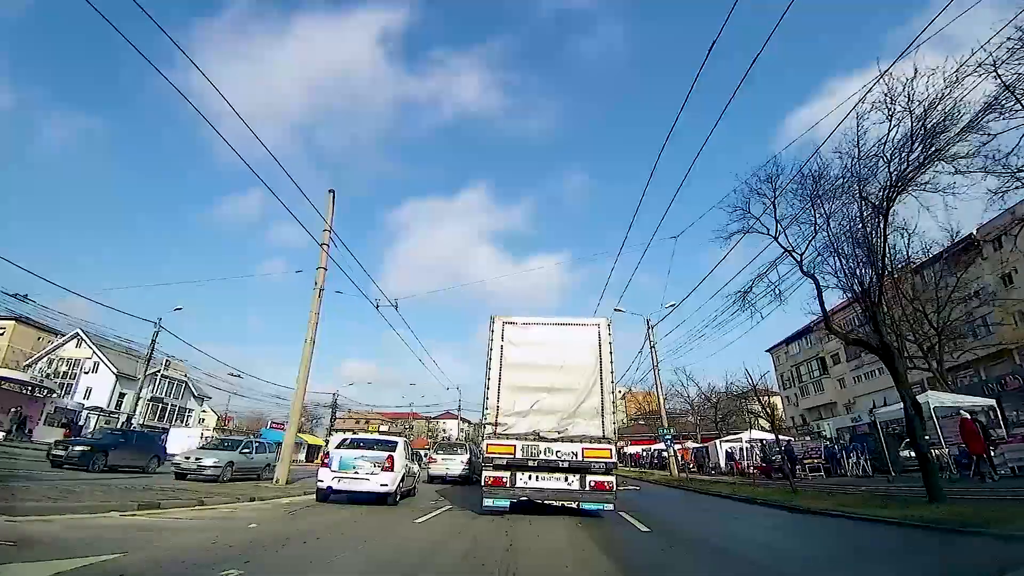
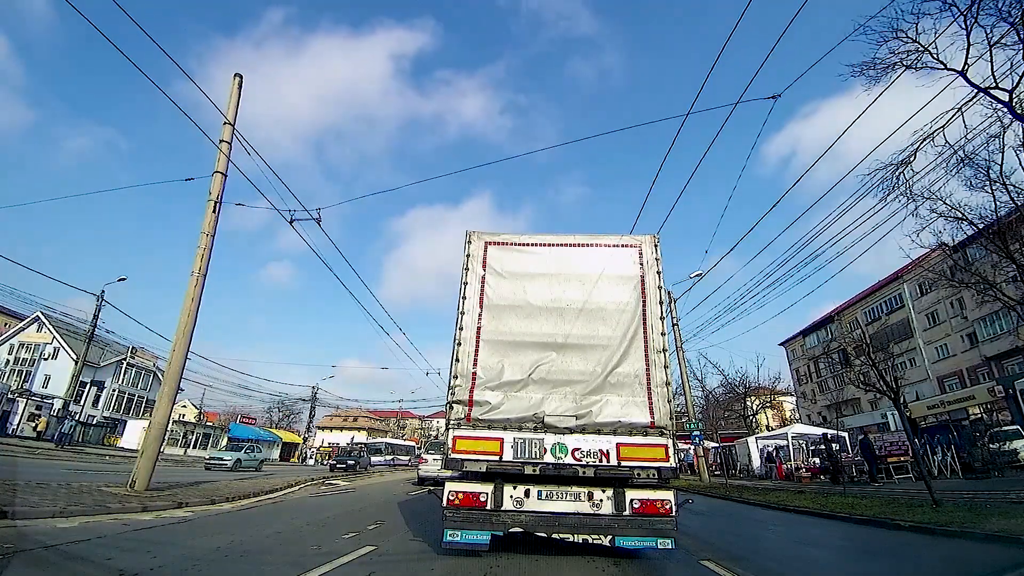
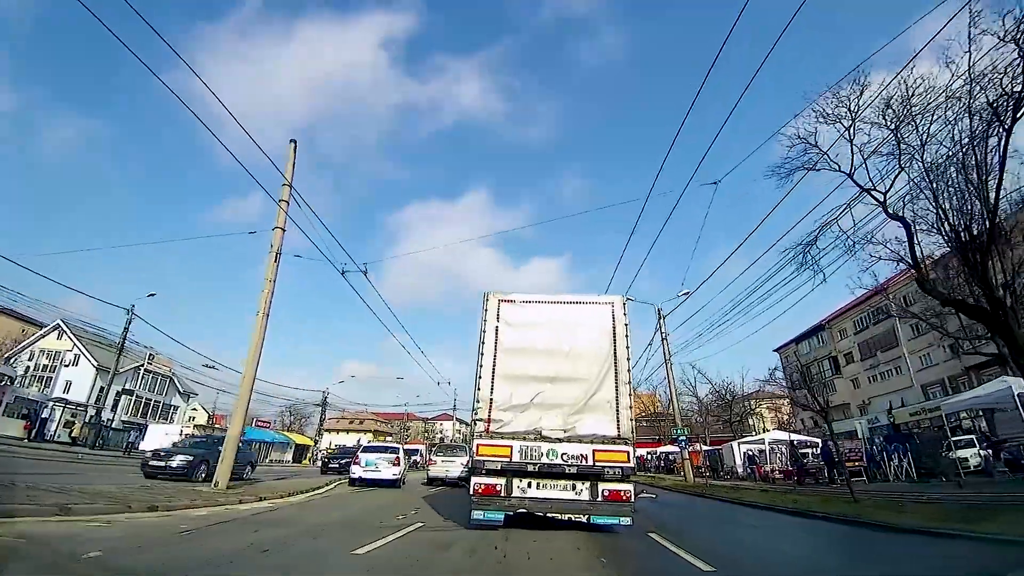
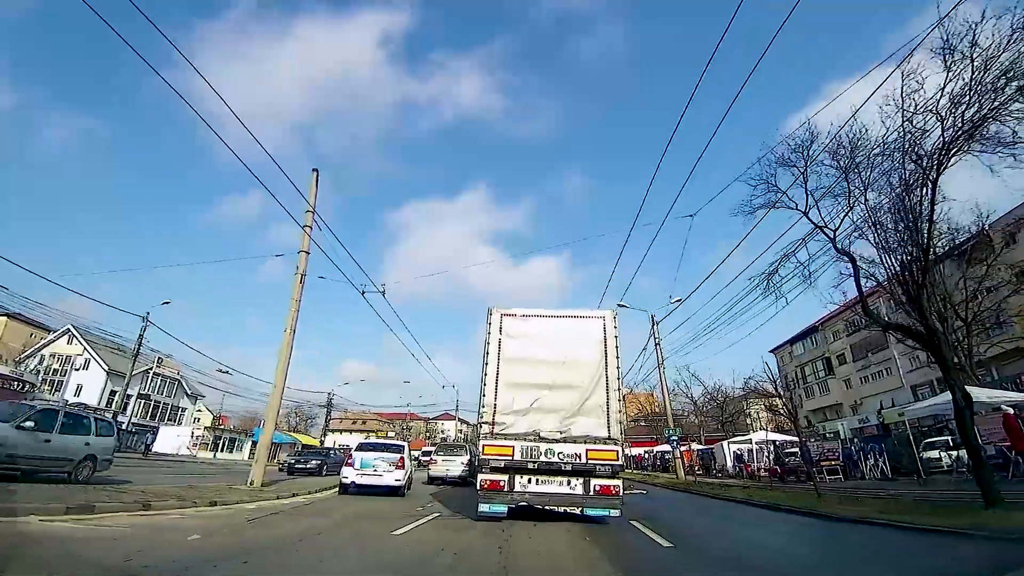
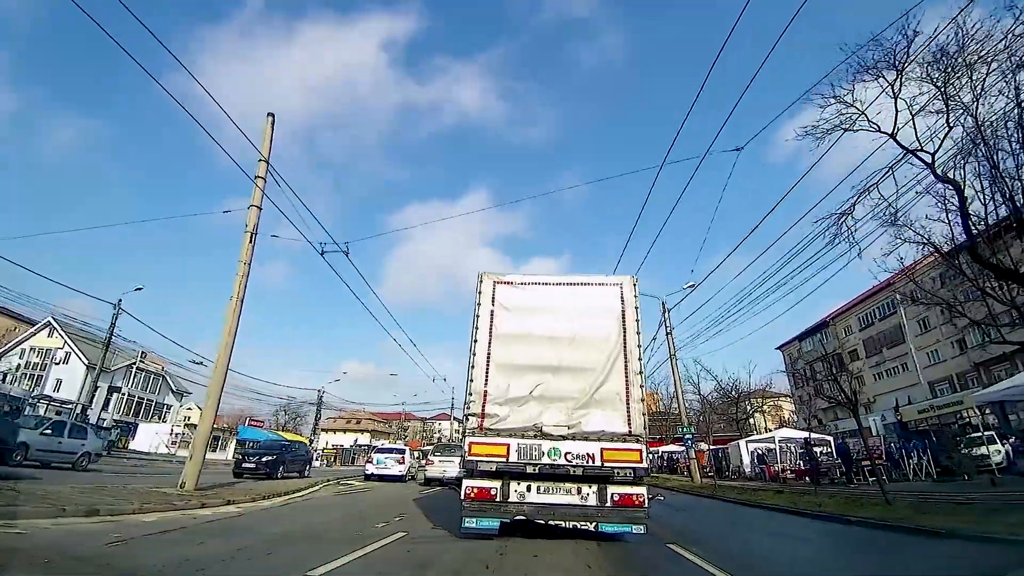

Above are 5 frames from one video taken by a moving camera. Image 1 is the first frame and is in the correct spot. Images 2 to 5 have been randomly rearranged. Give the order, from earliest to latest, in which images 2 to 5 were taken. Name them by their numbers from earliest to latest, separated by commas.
4, 3, 5, 2
